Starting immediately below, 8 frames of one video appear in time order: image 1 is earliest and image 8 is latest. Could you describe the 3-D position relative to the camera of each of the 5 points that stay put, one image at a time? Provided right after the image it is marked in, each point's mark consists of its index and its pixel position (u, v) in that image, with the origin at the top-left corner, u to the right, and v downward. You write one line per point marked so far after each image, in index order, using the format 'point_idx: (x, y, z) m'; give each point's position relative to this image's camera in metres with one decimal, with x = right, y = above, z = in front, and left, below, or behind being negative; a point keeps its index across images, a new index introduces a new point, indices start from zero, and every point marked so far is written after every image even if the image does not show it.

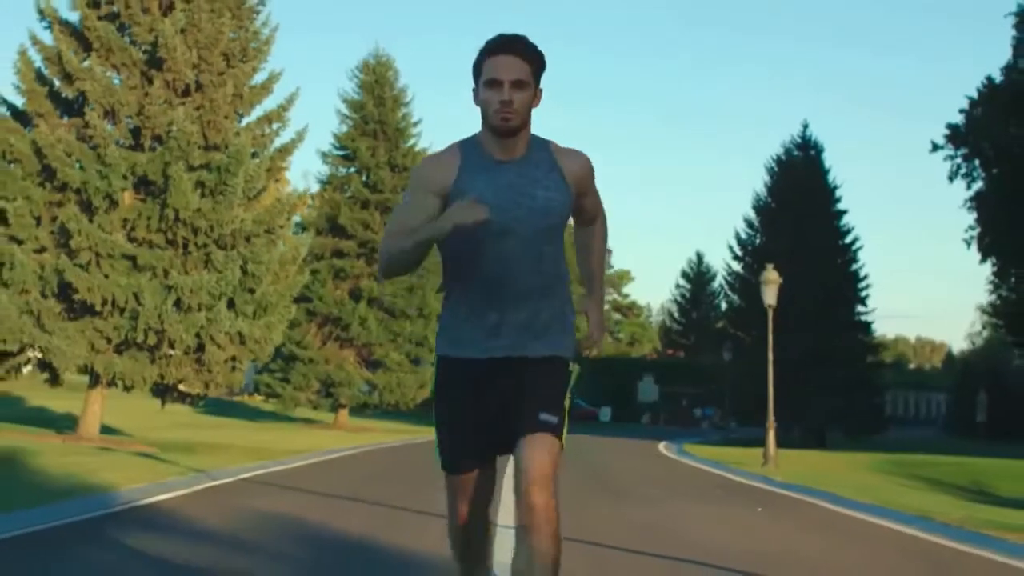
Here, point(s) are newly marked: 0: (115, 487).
0: (-4.5, -2.3, +16.2) m
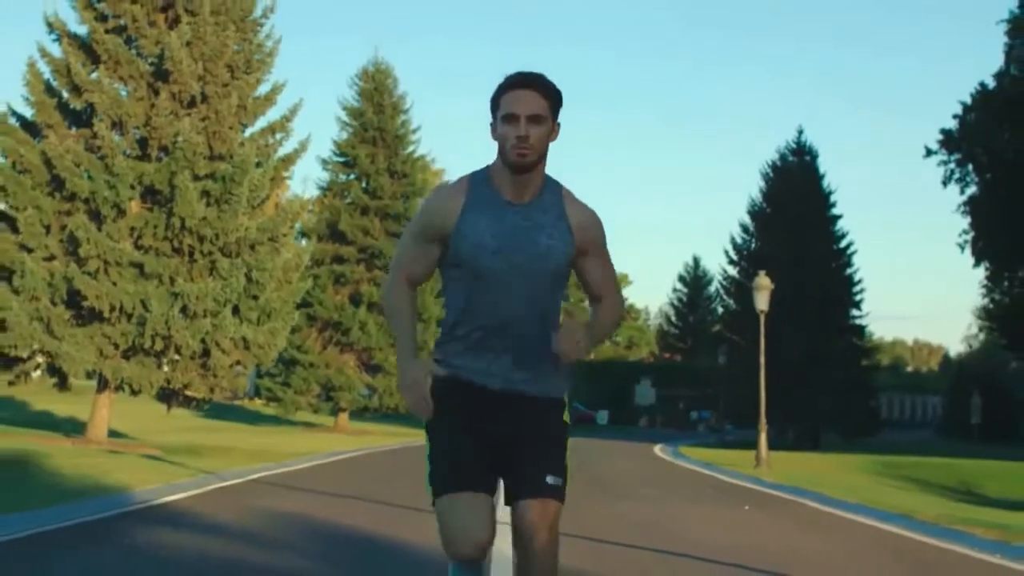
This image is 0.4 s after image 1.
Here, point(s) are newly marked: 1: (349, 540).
0: (-4.5, -2.4, +16.9) m
1: (-1.4, -2.1, +11.4) m
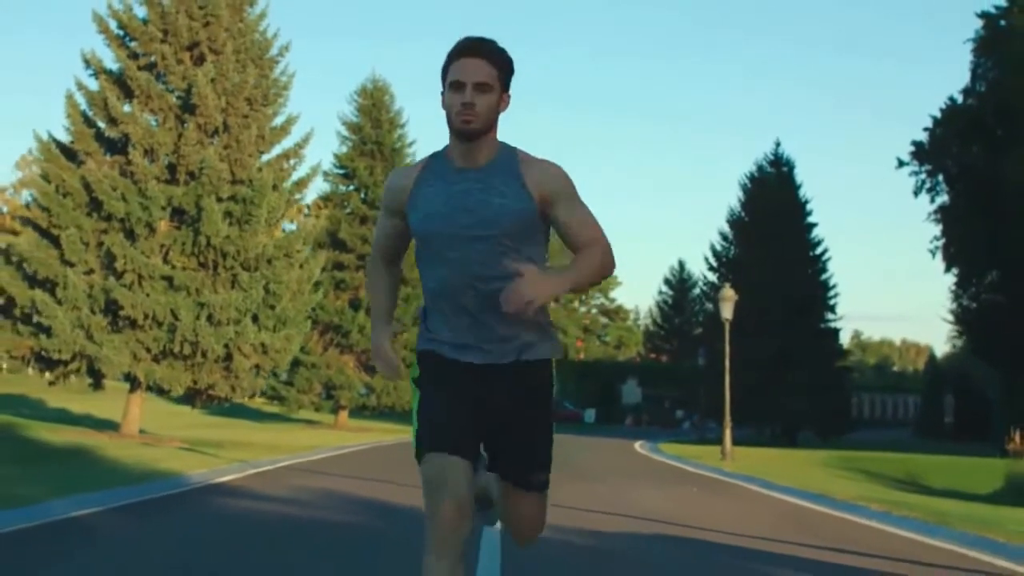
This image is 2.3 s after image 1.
0: (-4.7, -2.7, +20.3) m
1: (-1.6, -2.4, +14.8) m
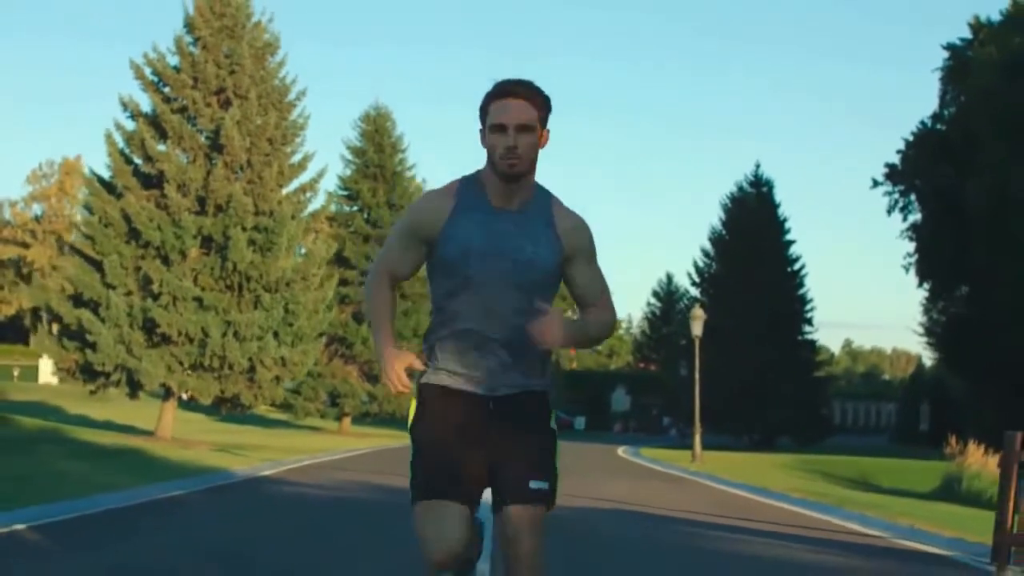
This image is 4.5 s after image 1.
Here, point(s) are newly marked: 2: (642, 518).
0: (-4.8, -3.1, +24.2) m
1: (-1.7, -2.8, +18.8) m
2: (+1.5, -2.7, +16.9) m
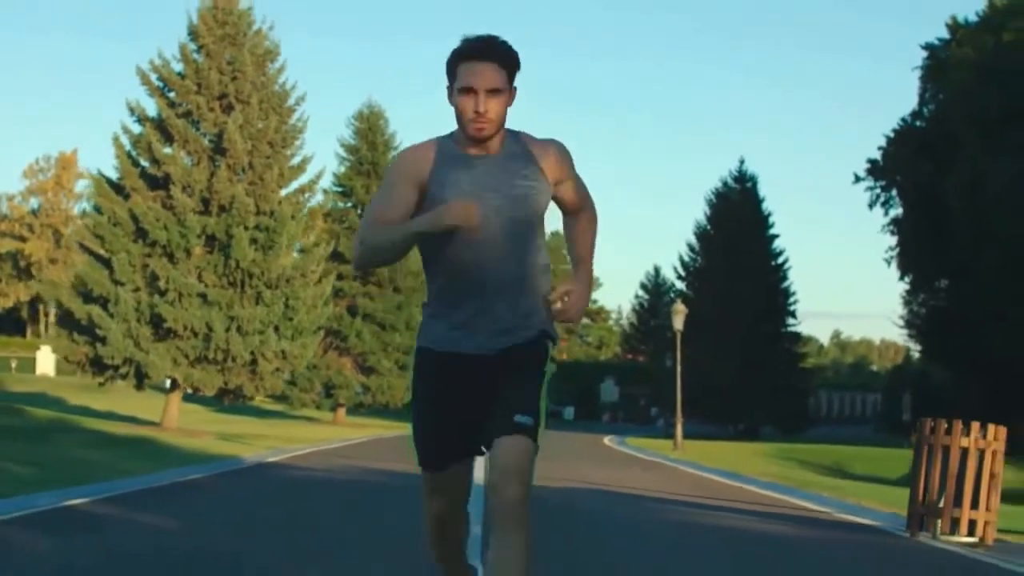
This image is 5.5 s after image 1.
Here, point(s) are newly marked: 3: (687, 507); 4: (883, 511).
0: (-5.0, -3.1, +26.0) m
1: (-1.9, -2.8, +20.6) m
2: (+1.4, -2.8, +18.8) m
3: (+2.1, -2.6, +17.1) m
4: (+4.2, -2.5, +16.0) m
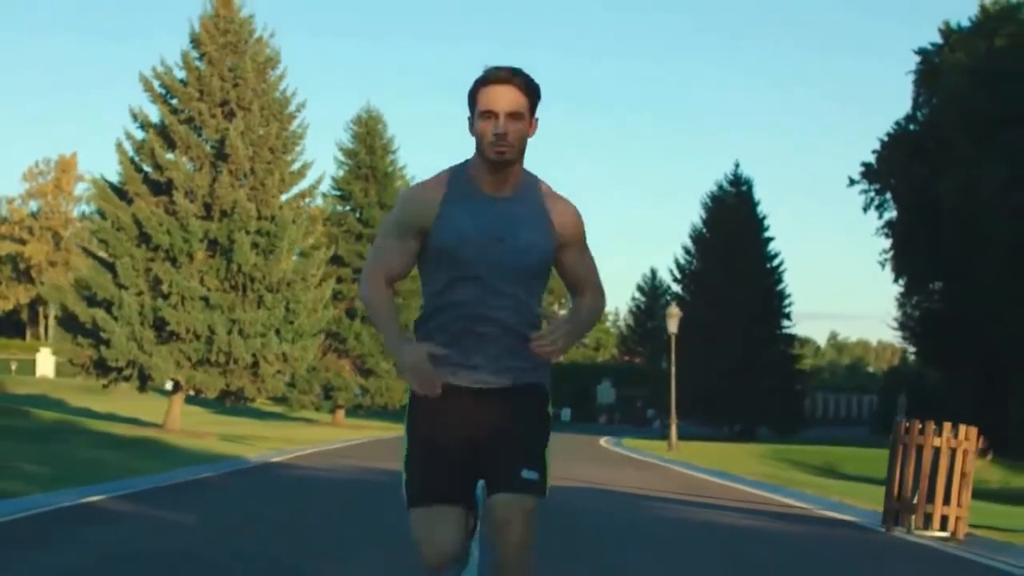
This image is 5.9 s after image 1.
0: (-5.1, -3.2, +26.7) m
1: (-1.9, -2.9, +21.2) m
2: (+1.4, -2.8, +19.4) m
3: (+2.1, -2.7, +17.7) m
4: (+4.2, -2.6, +16.7) m
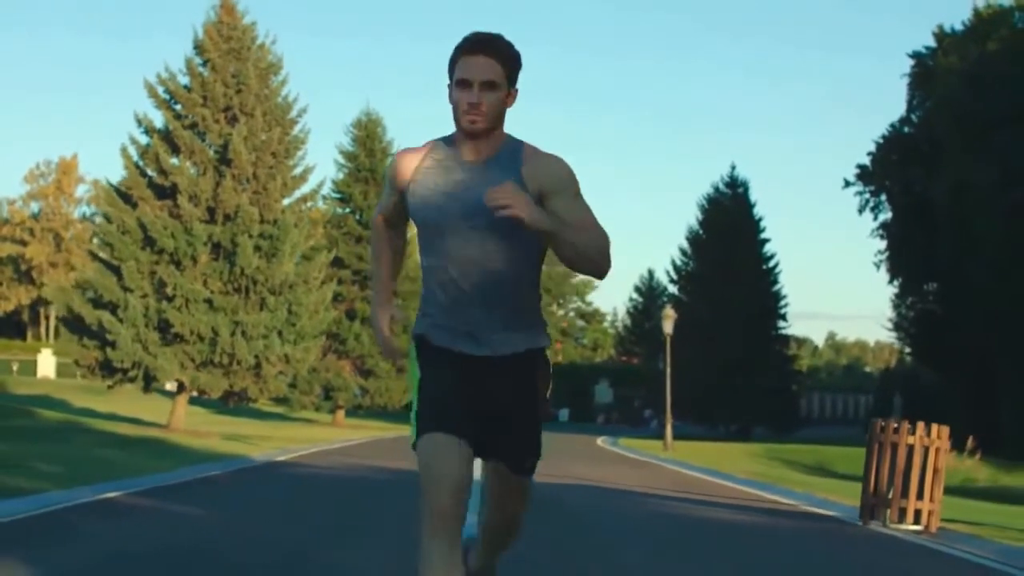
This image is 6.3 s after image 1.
0: (-5.1, -3.2, +27.4) m
1: (-1.9, -3.0, +21.9) m
2: (+1.3, -2.9, +20.1) m
3: (+2.1, -2.8, +18.4) m
4: (+4.1, -2.7, +17.4) m
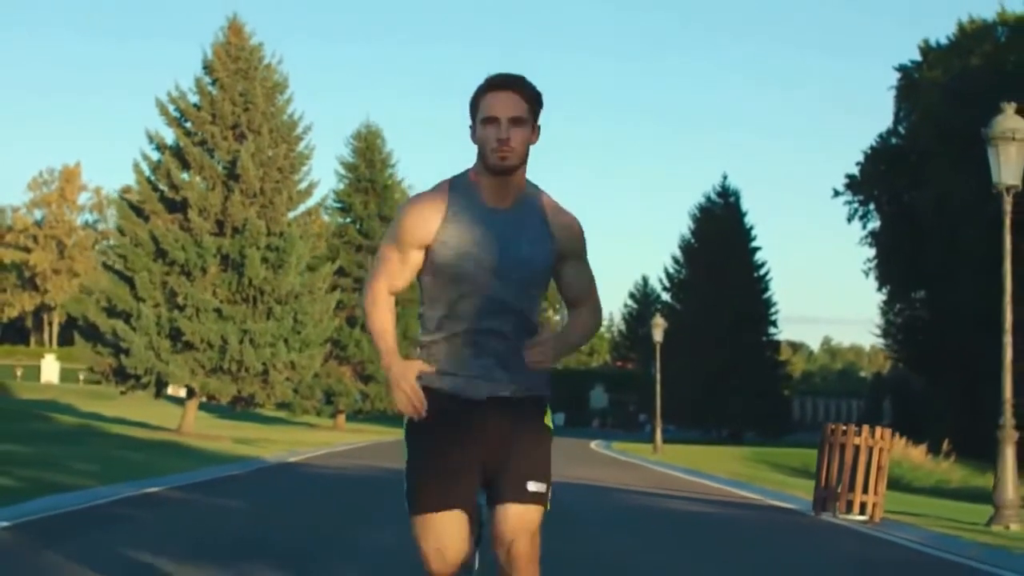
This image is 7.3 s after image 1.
0: (-5.2, -3.5, +29.1) m
1: (-2.0, -3.2, +23.7) m
2: (+1.3, -3.1, +21.9) m
3: (+2.0, -3.0, +20.2) m
4: (+4.1, -2.9, +19.2) m
